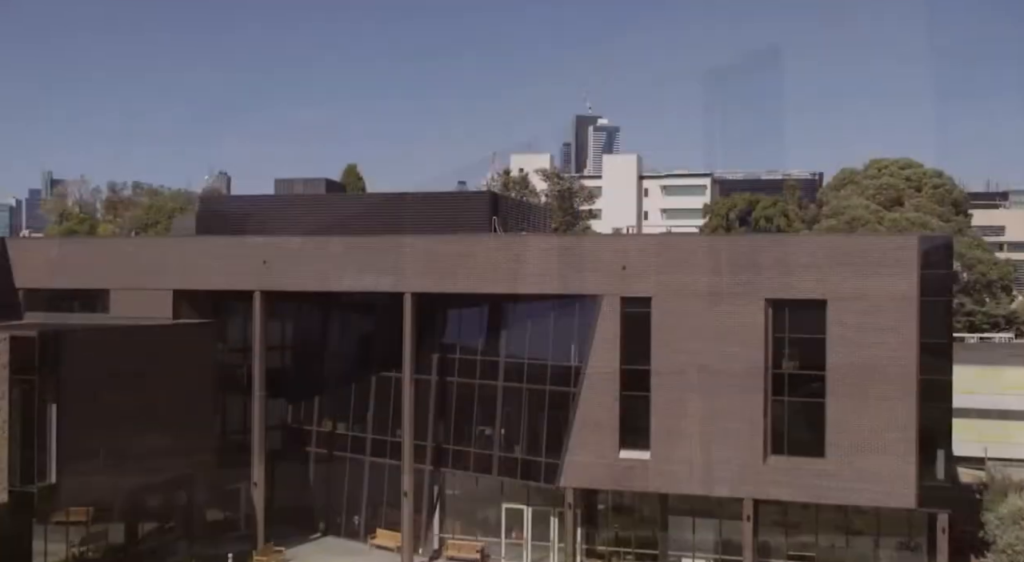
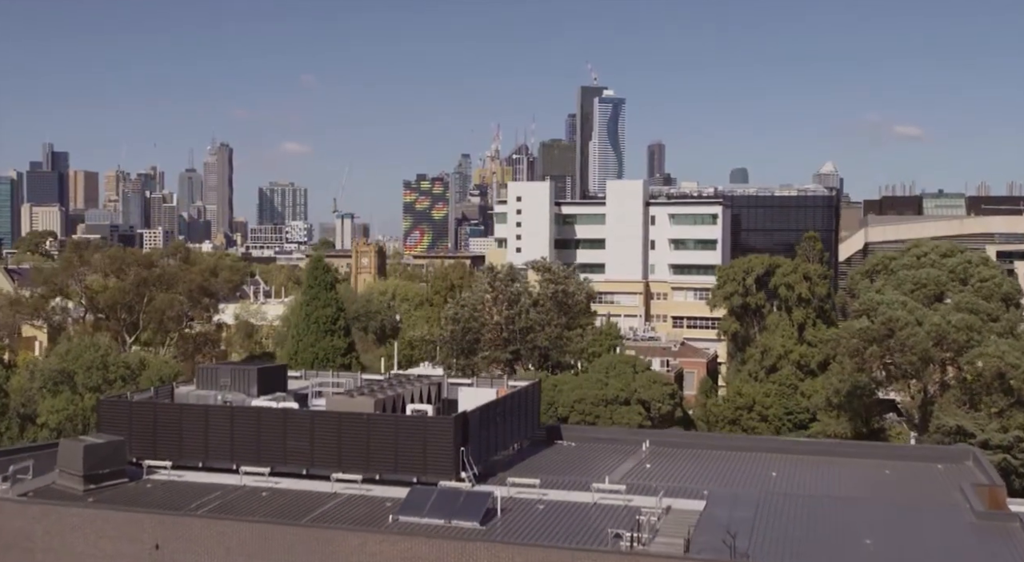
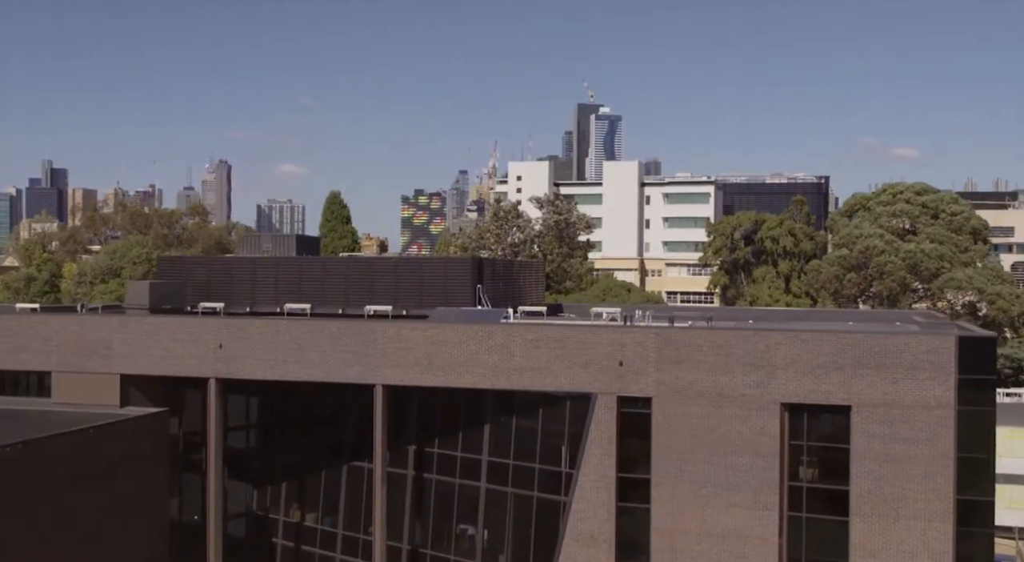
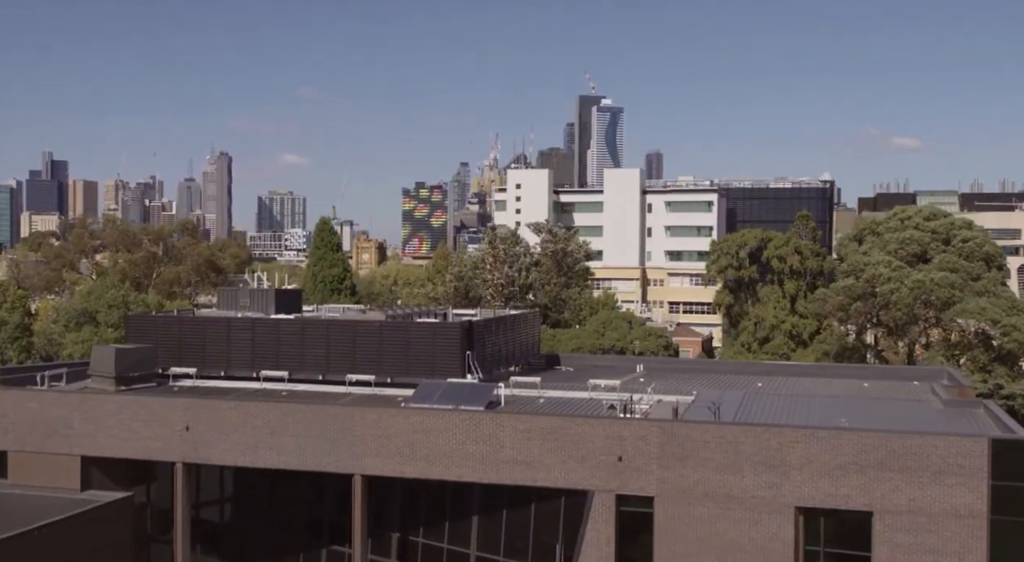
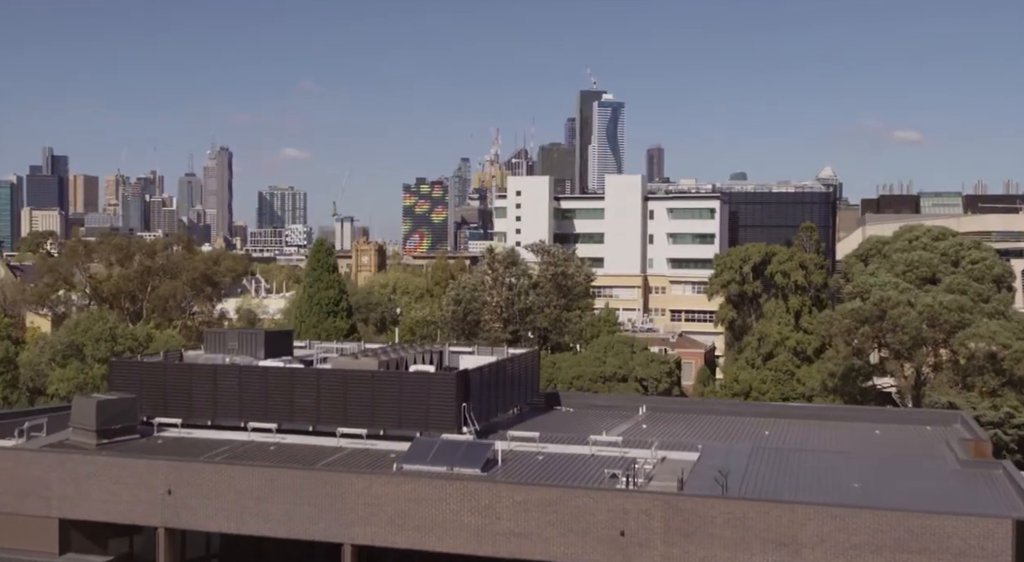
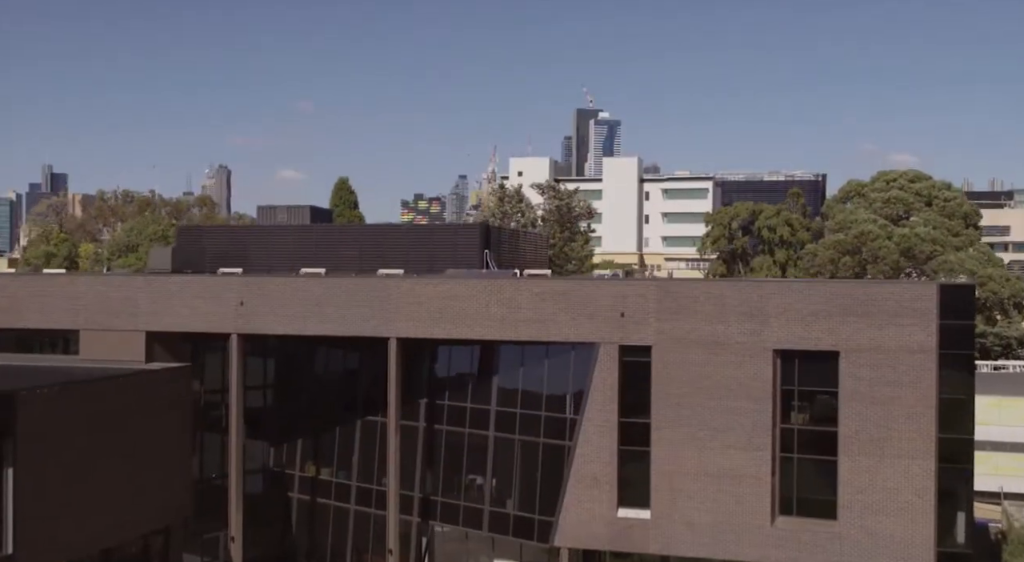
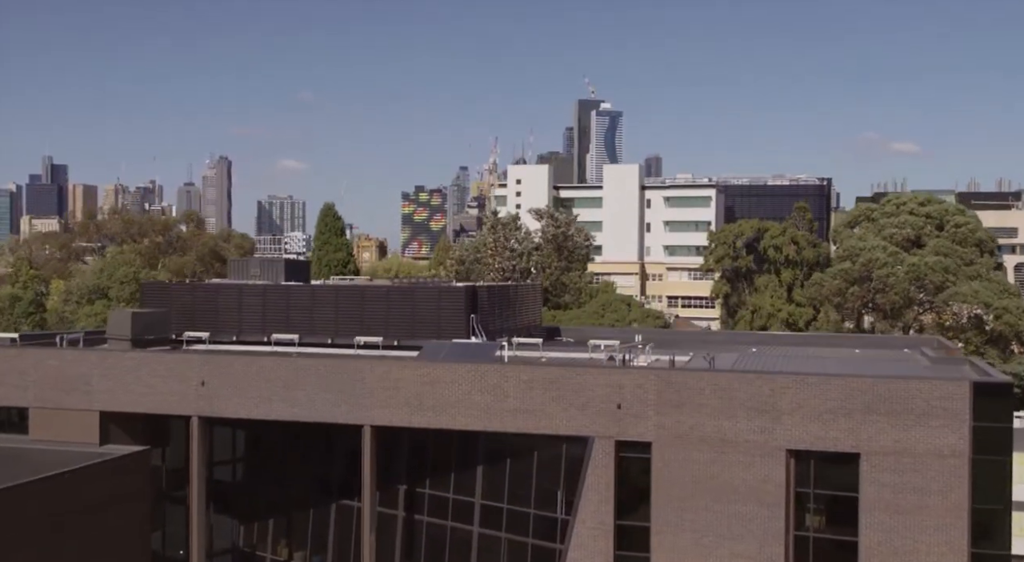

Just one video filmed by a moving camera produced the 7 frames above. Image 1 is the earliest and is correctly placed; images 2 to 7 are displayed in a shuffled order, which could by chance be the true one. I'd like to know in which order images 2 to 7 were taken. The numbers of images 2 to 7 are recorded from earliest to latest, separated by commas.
6, 3, 7, 4, 5, 2
